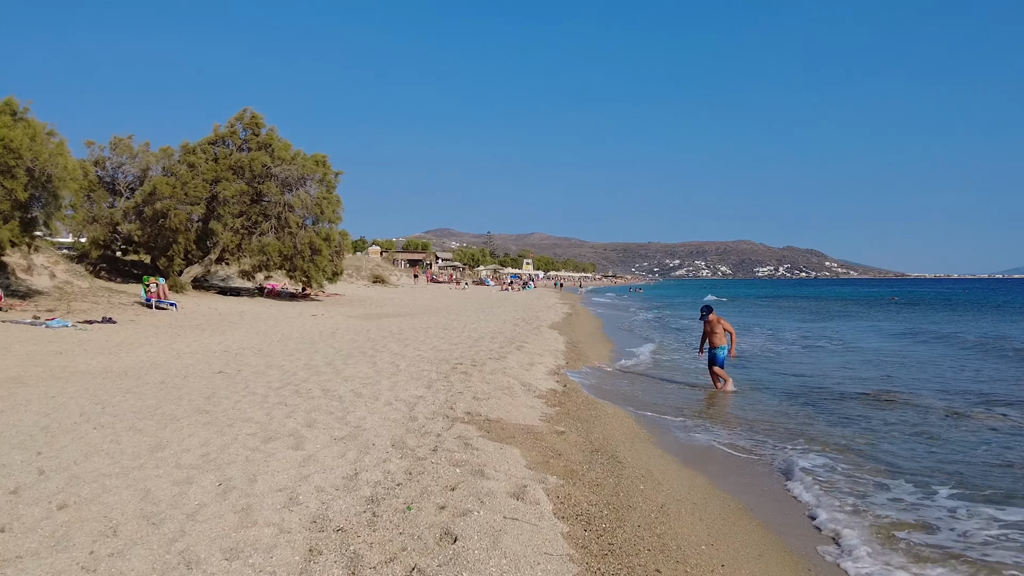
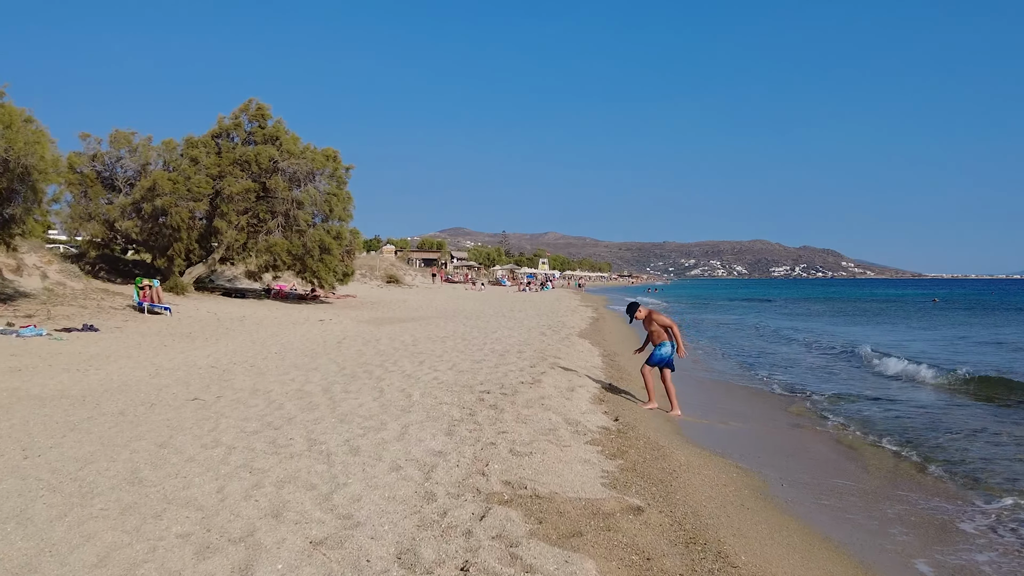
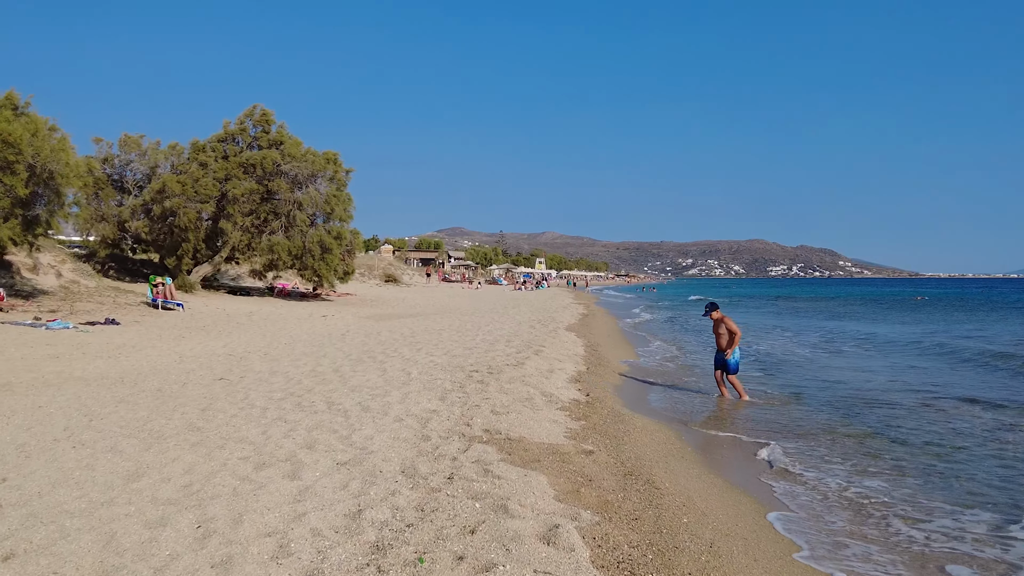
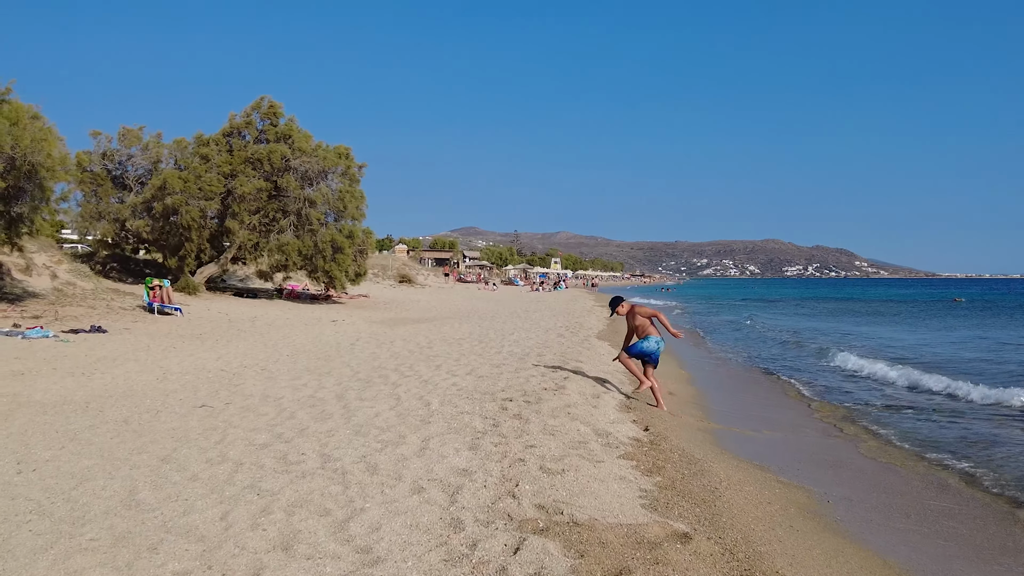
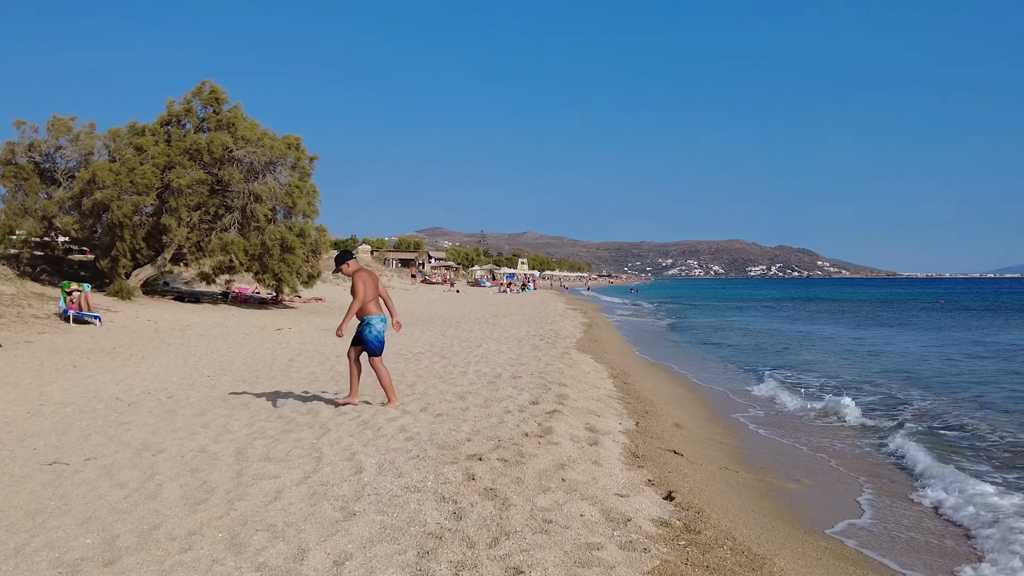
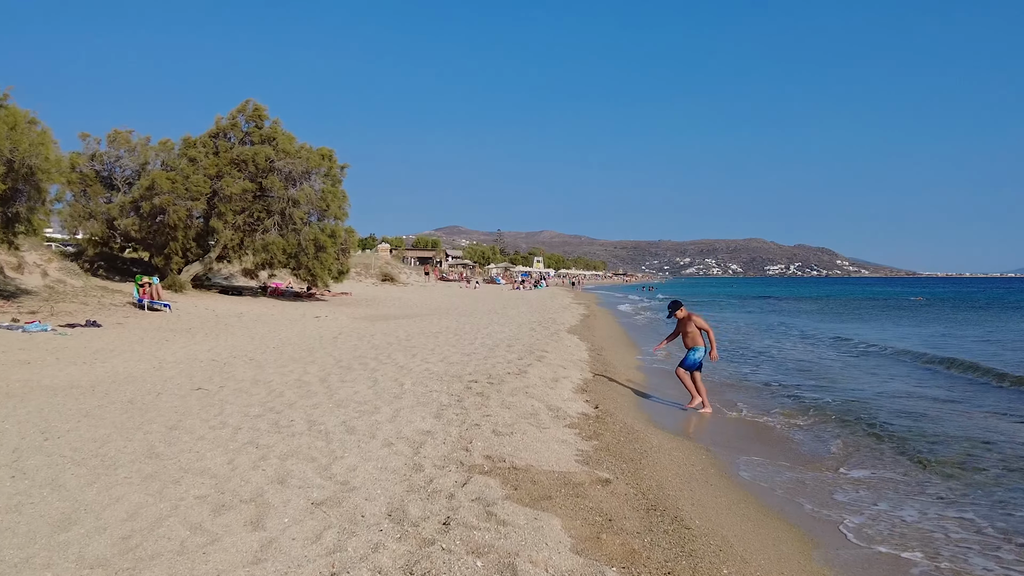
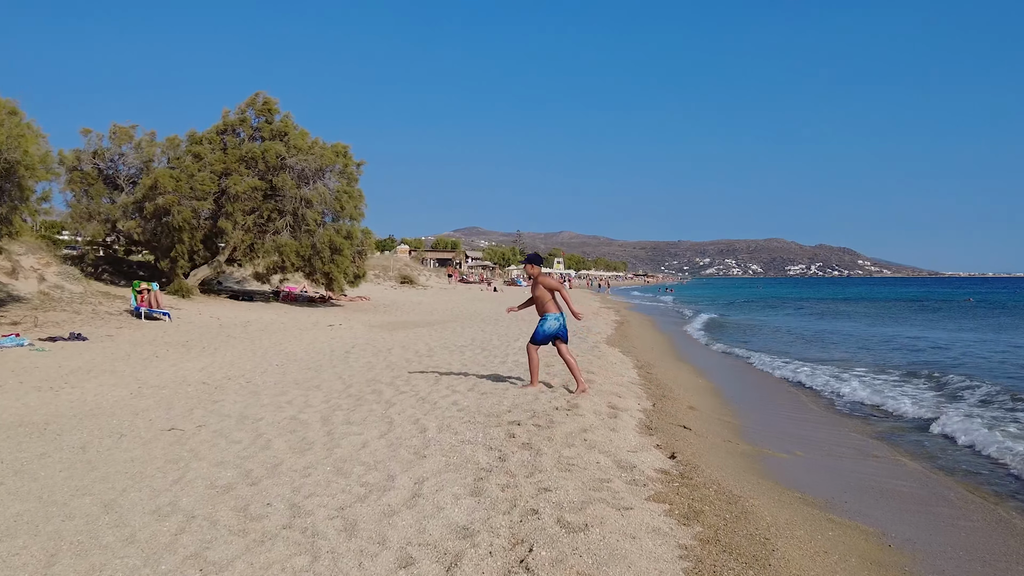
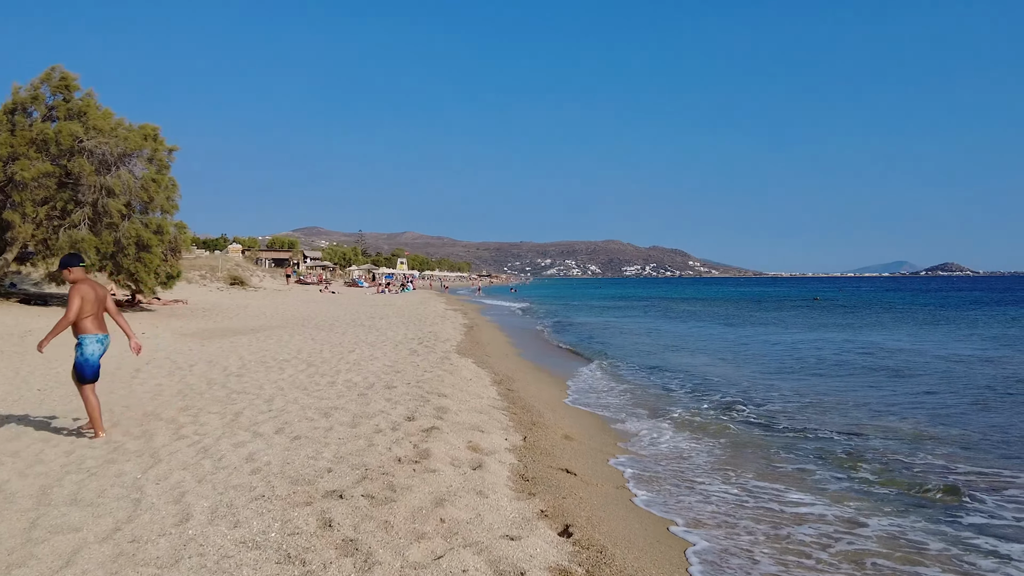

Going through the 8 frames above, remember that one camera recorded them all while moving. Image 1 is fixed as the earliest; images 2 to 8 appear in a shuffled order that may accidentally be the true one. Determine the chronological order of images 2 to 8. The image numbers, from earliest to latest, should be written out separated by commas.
3, 6, 2, 4, 7, 5, 8
